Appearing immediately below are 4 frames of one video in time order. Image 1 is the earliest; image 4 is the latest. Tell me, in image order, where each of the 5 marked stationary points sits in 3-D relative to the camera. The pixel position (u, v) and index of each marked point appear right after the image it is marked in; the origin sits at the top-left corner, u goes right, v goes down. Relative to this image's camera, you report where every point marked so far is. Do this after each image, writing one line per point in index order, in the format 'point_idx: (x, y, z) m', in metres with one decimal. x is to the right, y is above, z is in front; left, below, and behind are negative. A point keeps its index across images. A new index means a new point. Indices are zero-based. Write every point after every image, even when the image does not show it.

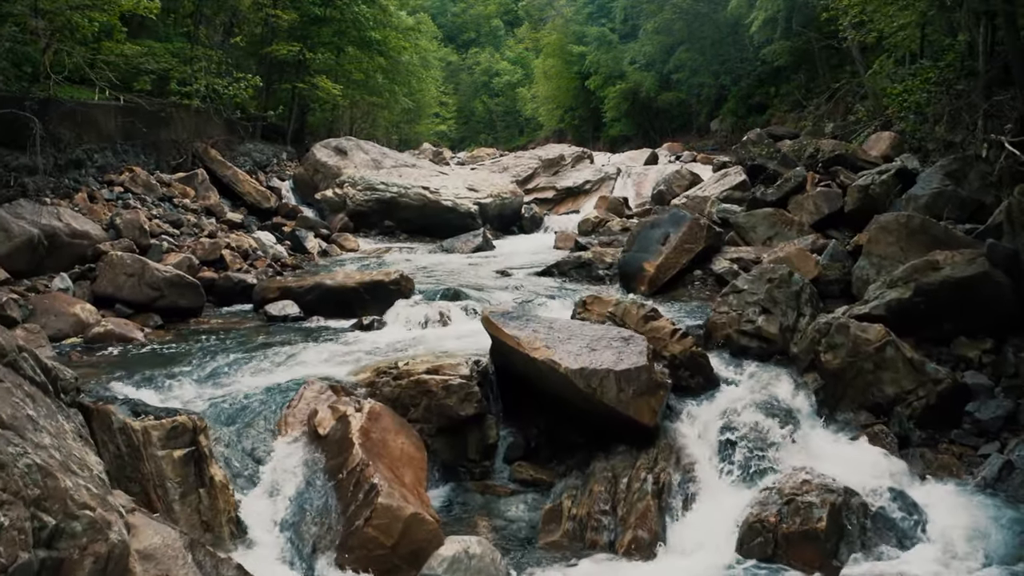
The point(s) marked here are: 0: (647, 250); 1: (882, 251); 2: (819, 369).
0: (+1.8, +0.5, +9.3) m
1: (+4.0, +0.4, +7.4) m
2: (+2.7, -0.7, +6.1) m
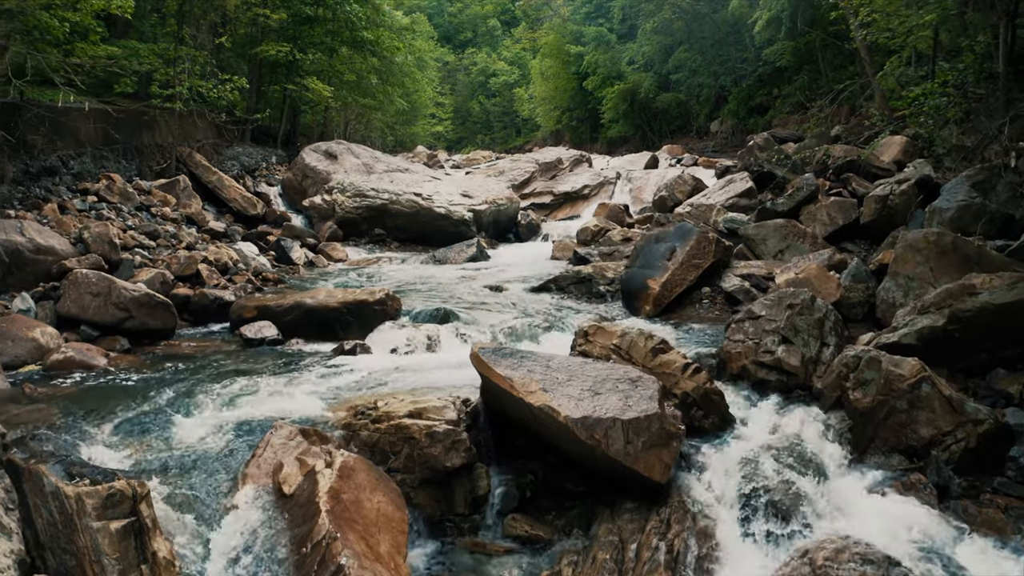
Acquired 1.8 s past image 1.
0: (+1.8, +0.3, +8.7) m
1: (+3.9, +0.2, +6.8) m
2: (+2.7, -1.0, +5.5) m
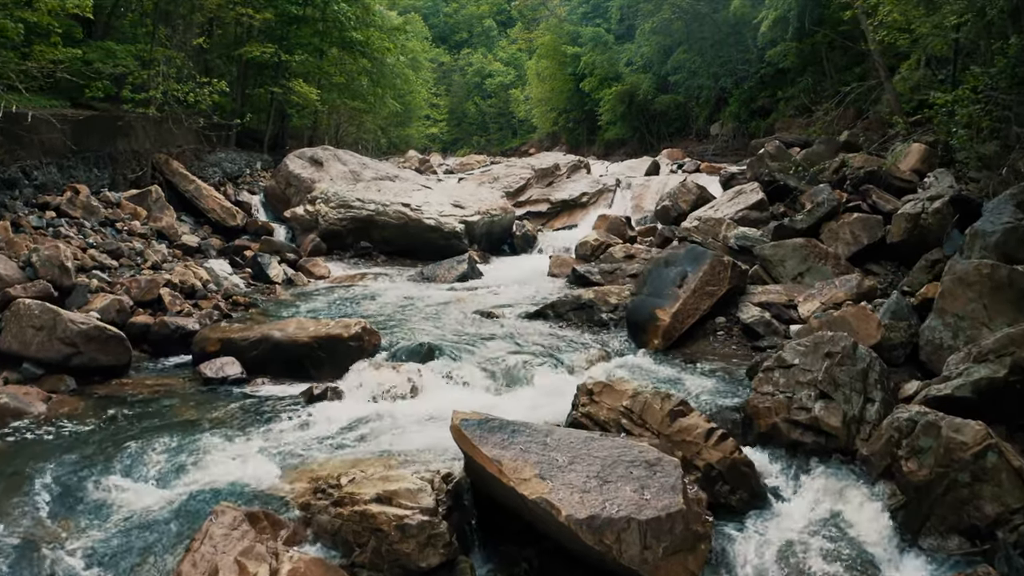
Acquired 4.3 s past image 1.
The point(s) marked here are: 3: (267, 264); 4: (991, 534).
0: (+1.7, -0.1, +7.8) m
1: (+3.9, -0.2, +5.9) m
2: (+2.6, -1.3, +4.6) m
3: (-4.2, +0.4, +11.9) m
4: (+3.0, -1.6, +4.2) m
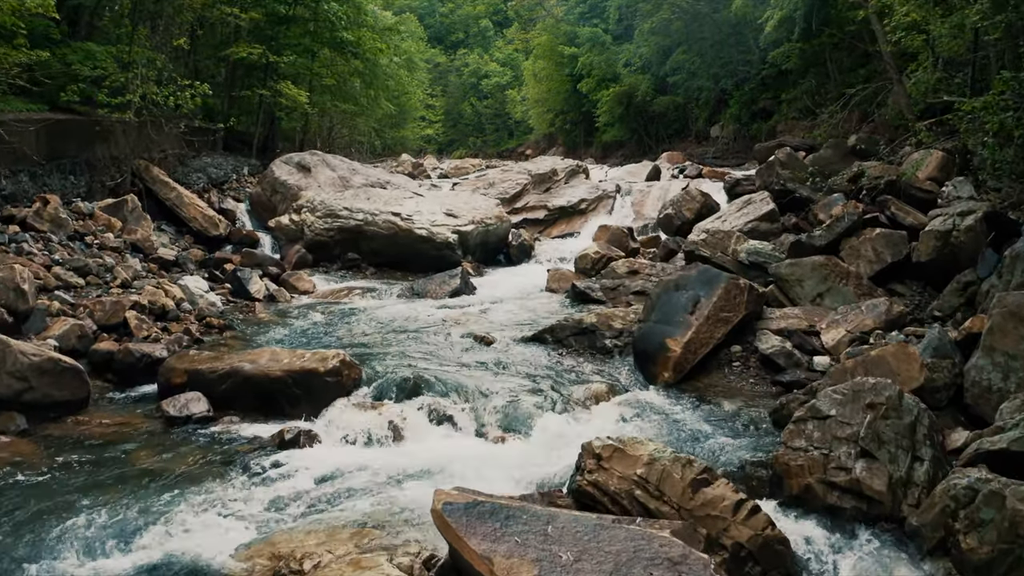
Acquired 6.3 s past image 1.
0: (+1.6, -0.3, +7.1) m
1: (+3.8, -0.4, +5.3) m
2: (+2.6, -1.6, +4.0) m
3: (-4.3, +0.1, +11.2) m
4: (+2.9, -1.8, +3.5) m
